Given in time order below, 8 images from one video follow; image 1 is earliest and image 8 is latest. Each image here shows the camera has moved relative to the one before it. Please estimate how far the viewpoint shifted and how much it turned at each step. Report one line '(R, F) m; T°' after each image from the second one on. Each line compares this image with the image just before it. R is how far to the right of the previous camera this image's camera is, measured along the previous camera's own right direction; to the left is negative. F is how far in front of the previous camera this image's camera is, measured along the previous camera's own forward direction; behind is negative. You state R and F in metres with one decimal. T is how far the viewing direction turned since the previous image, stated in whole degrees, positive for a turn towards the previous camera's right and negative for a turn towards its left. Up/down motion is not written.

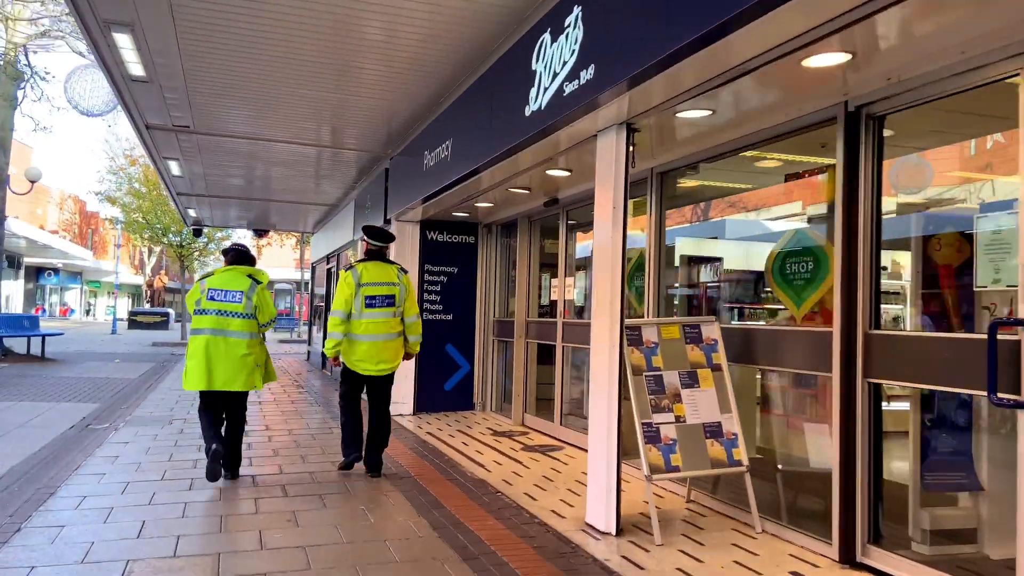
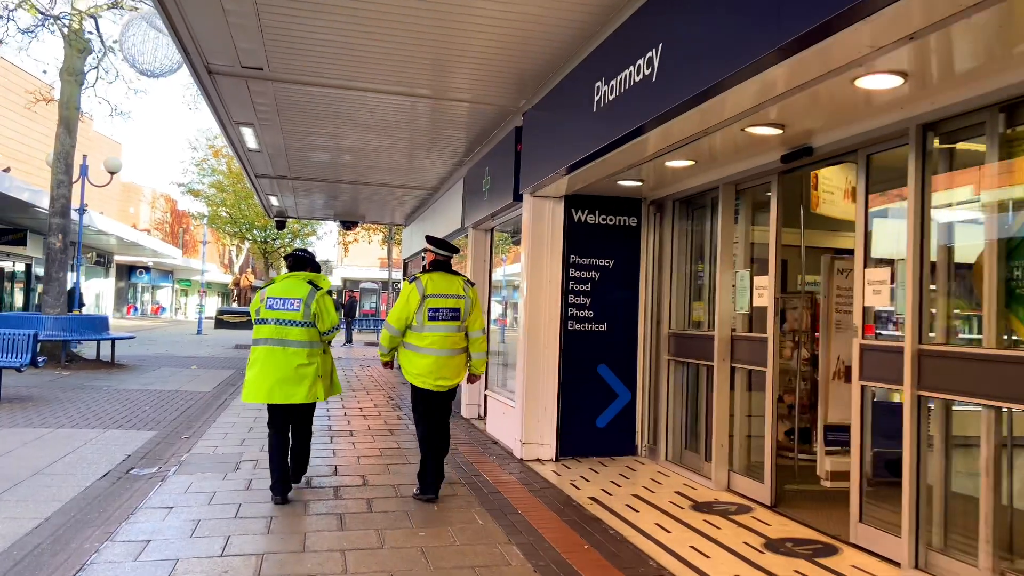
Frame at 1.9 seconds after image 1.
(-0.8, +2.2) m; -6°
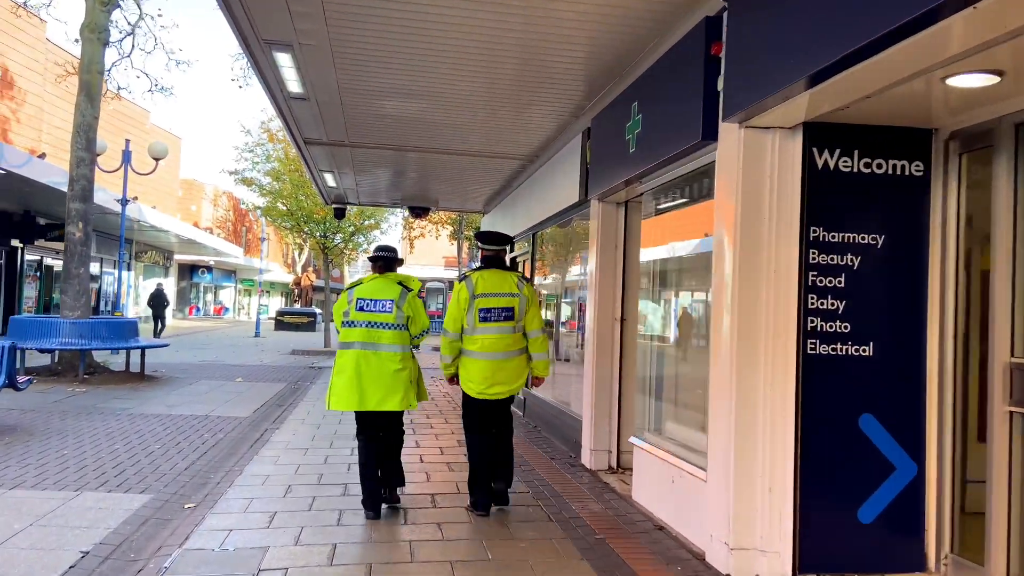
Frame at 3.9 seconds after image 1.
(-0.6, +2.4) m; -5°
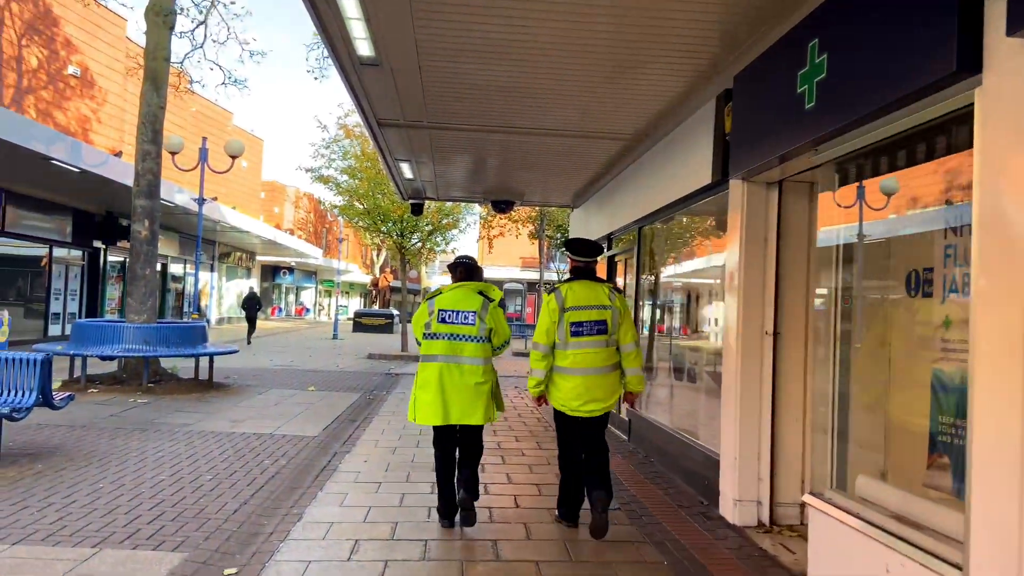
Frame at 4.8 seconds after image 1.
(-0.3, +1.1) m; -6°
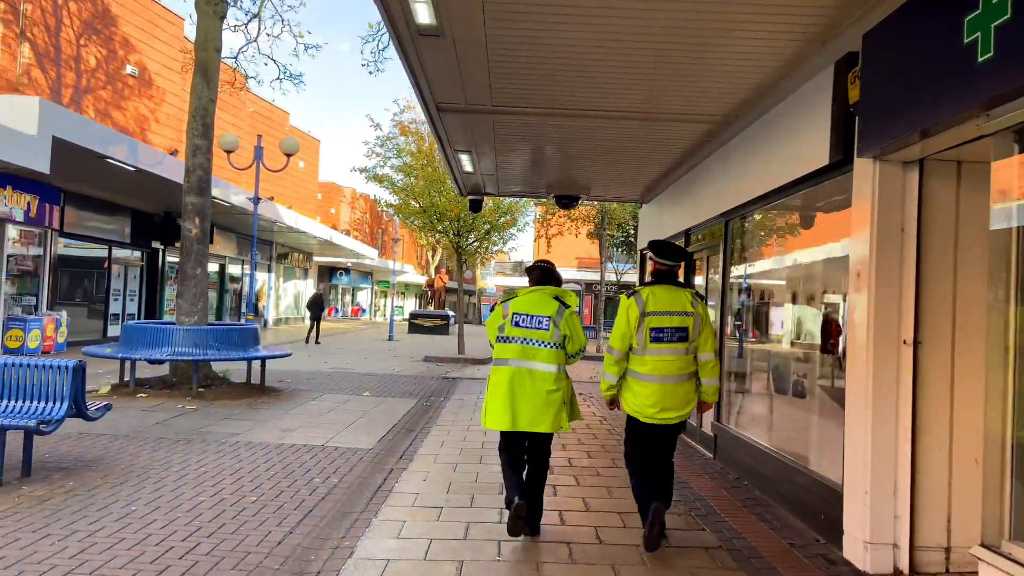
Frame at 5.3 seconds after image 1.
(-0.2, +0.6) m; -4°
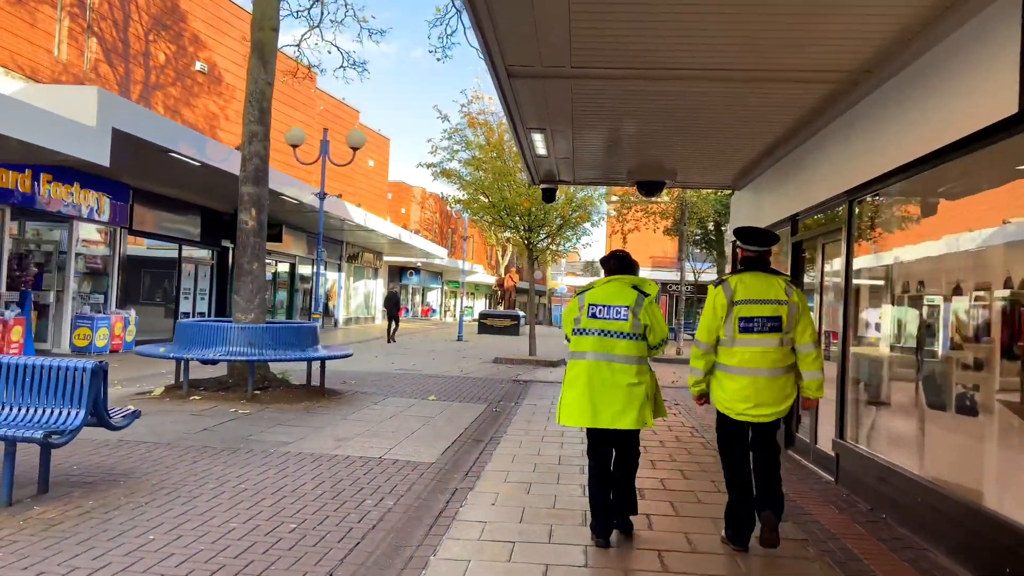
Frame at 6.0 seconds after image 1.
(-0.1, +0.8) m; -5°
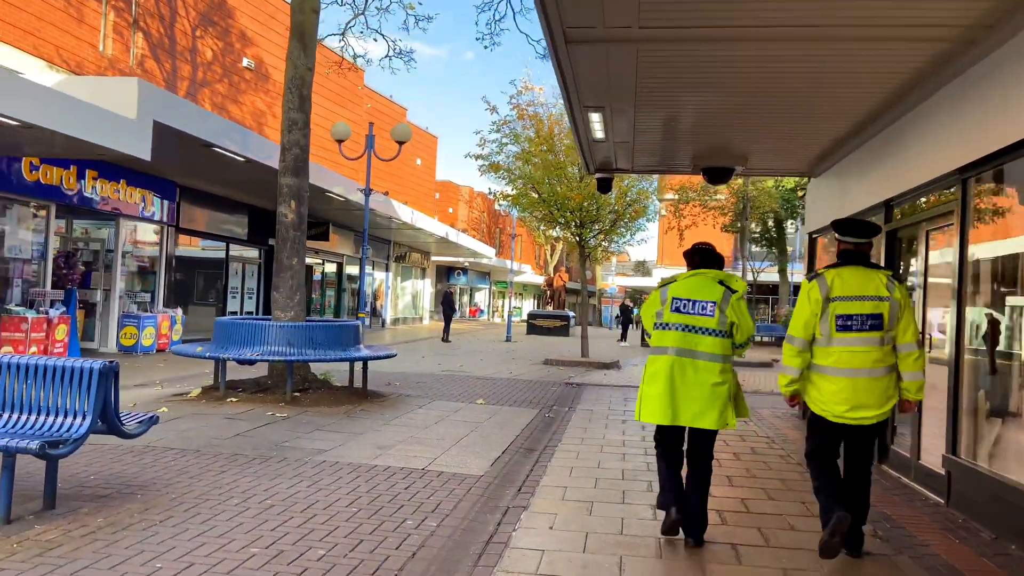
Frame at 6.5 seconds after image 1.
(-0.1, +0.6) m; -4°
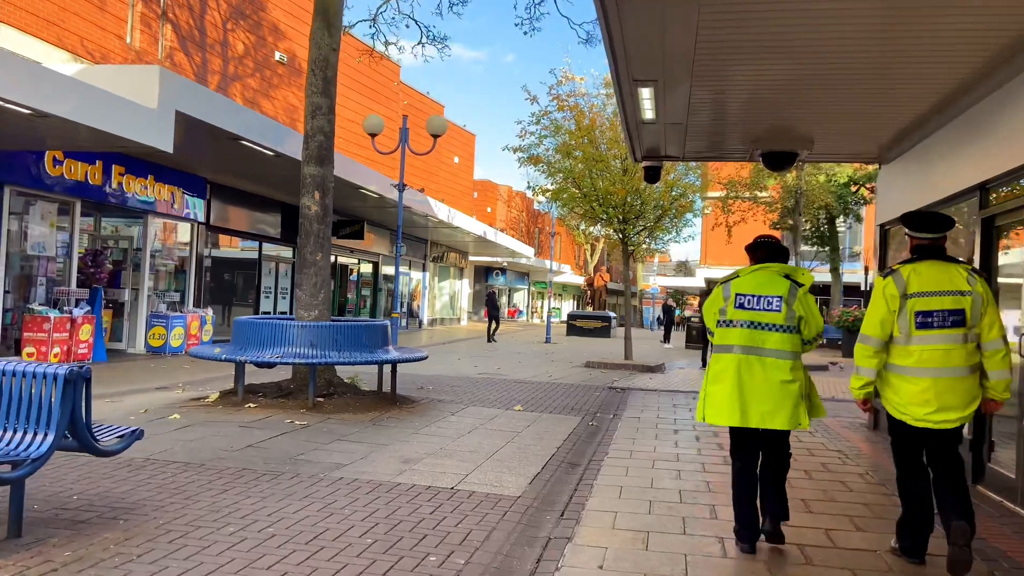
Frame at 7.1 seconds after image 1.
(0.0, +0.6) m; -3°
